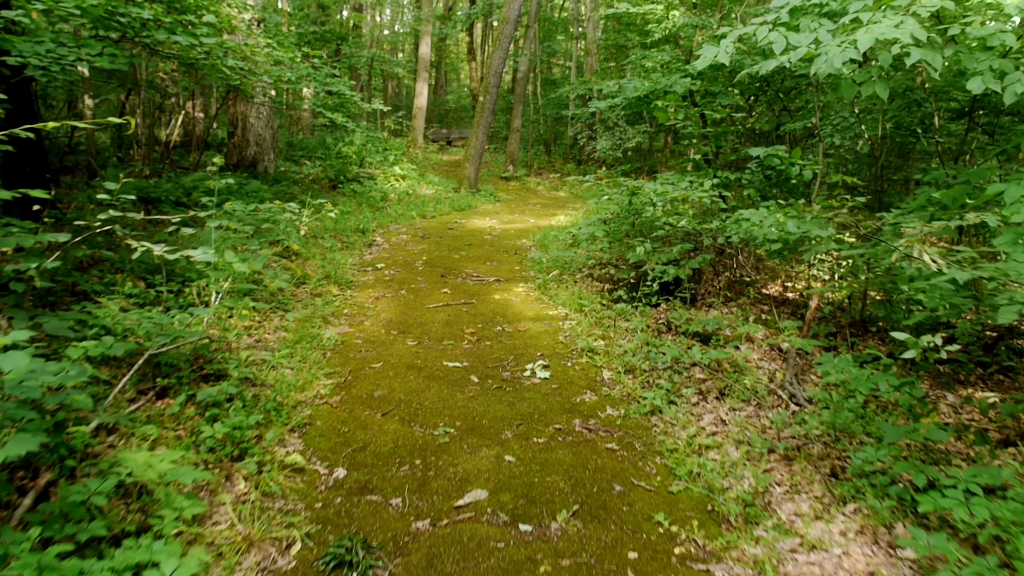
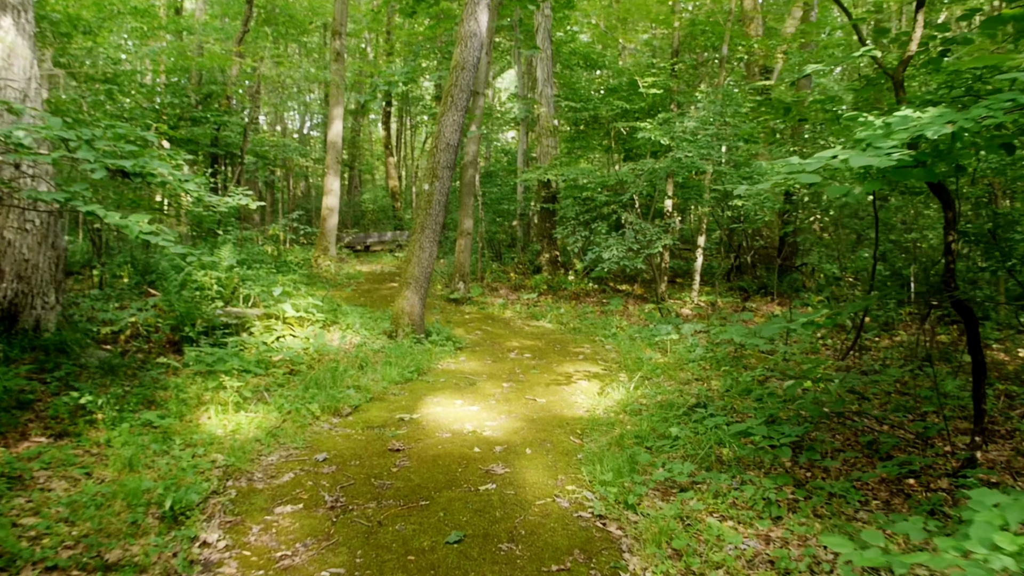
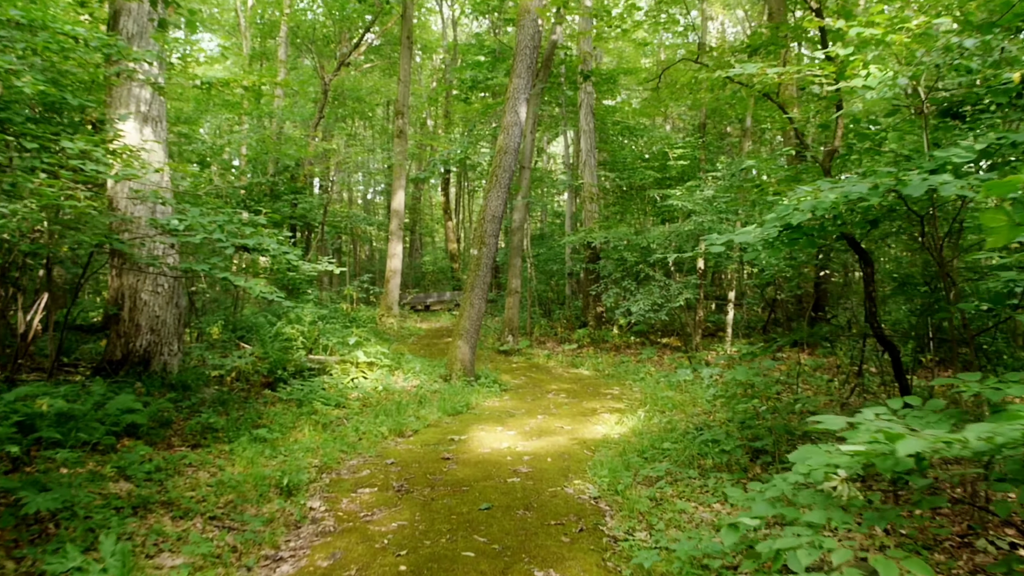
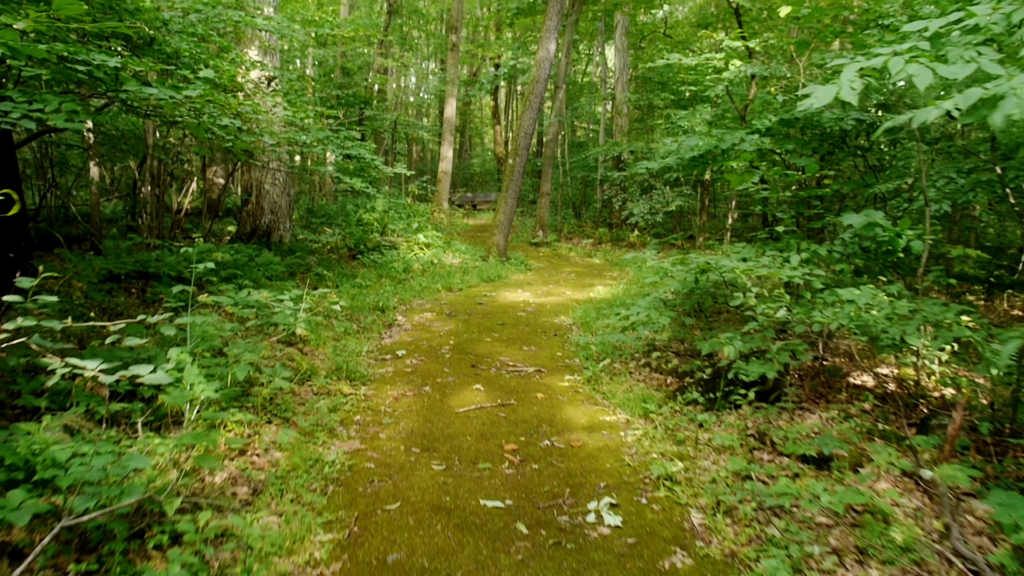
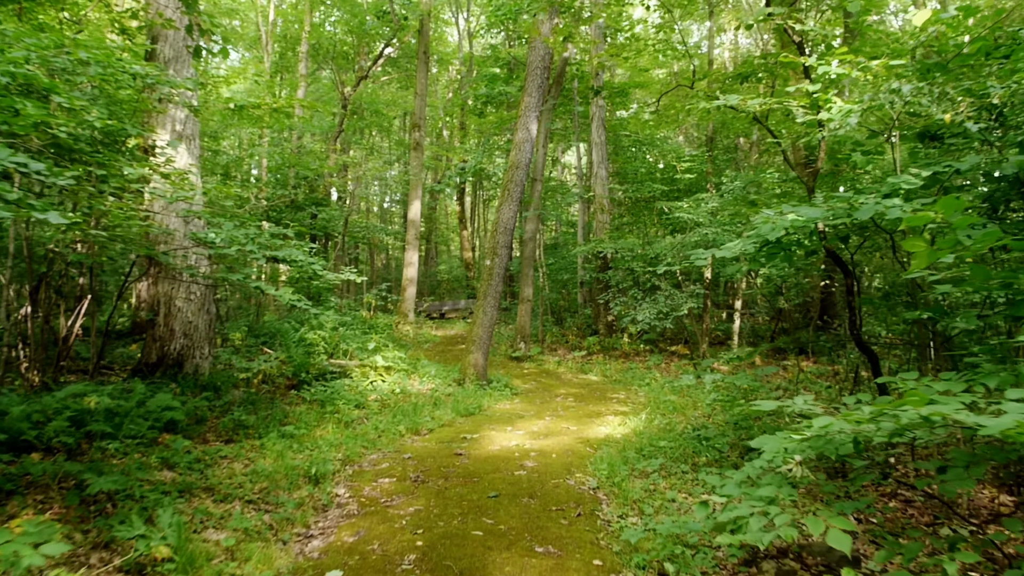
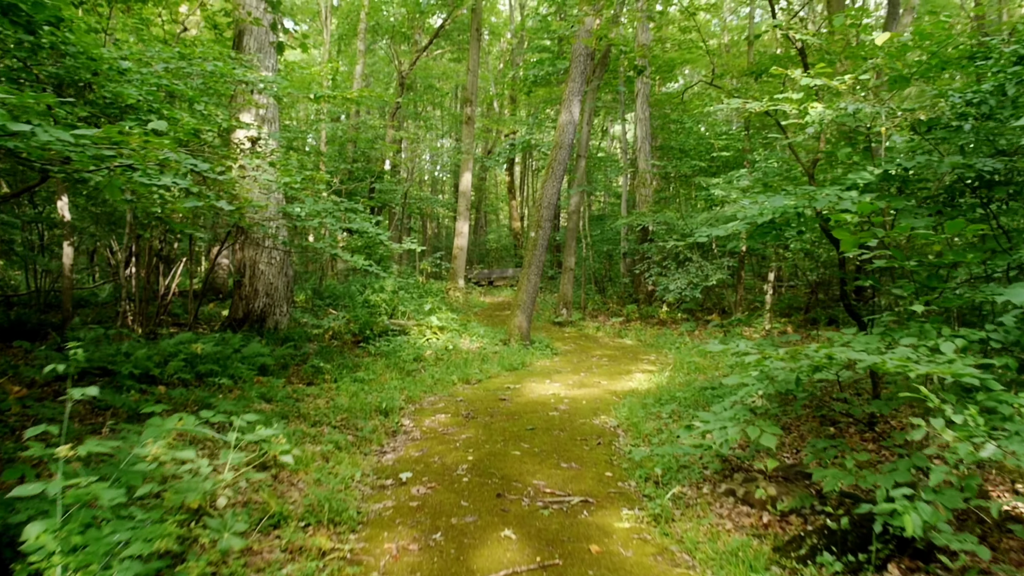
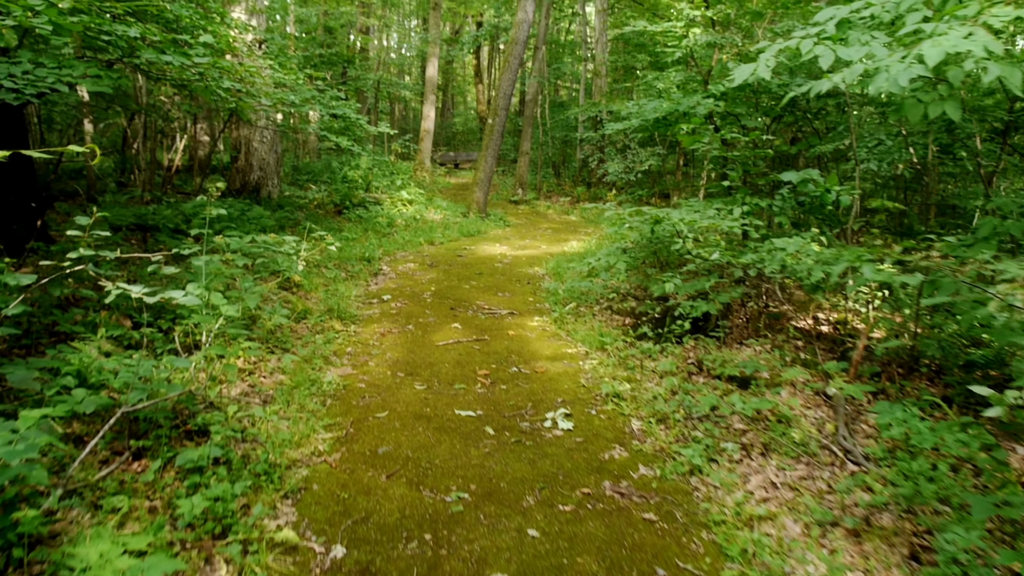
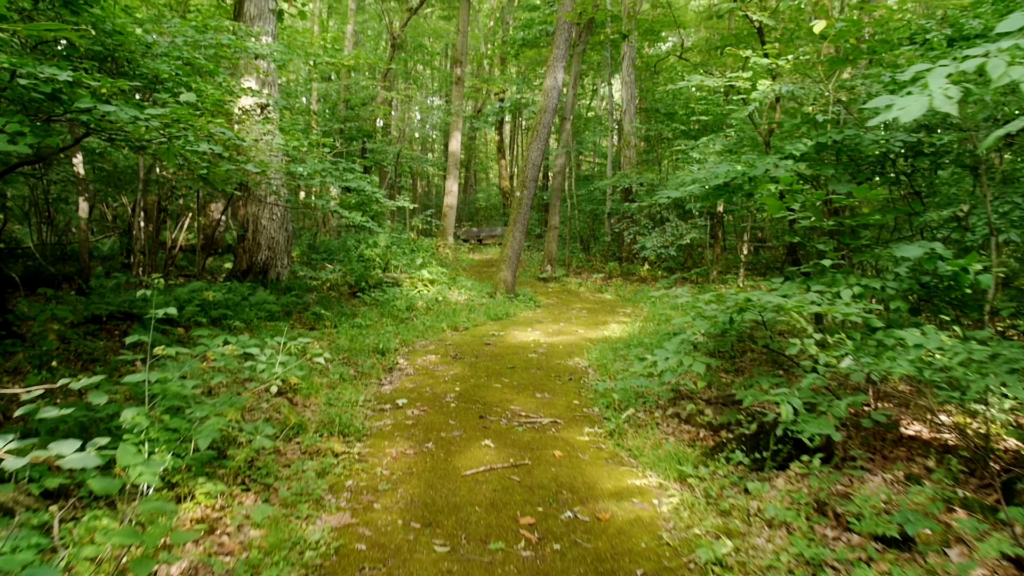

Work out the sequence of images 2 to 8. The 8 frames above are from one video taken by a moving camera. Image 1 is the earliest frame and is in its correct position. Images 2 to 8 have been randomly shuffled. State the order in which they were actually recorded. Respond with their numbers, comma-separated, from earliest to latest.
7, 4, 8, 6, 5, 3, 2
